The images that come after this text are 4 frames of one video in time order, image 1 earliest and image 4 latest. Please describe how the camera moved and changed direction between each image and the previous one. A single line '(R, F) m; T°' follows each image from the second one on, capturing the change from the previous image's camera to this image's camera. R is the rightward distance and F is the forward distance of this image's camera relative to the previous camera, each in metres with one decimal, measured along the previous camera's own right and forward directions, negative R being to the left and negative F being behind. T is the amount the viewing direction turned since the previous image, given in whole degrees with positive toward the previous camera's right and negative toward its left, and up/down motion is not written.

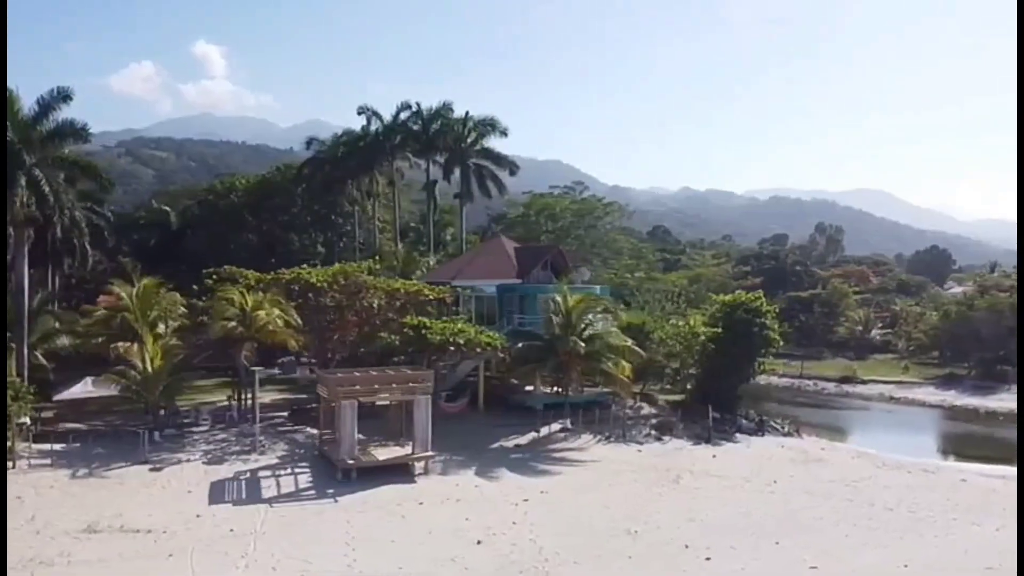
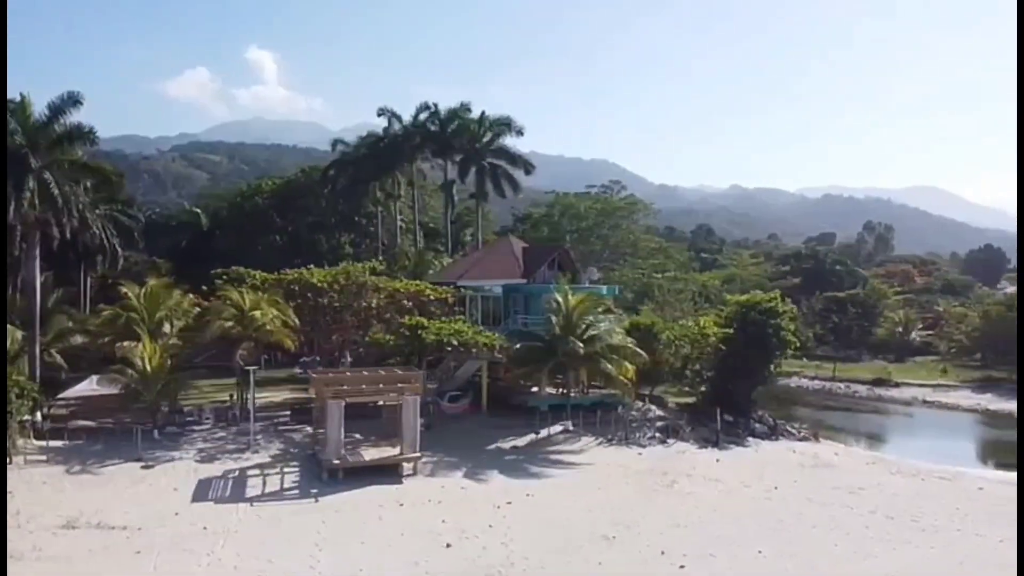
(+2.1, +0.4) m; -4°
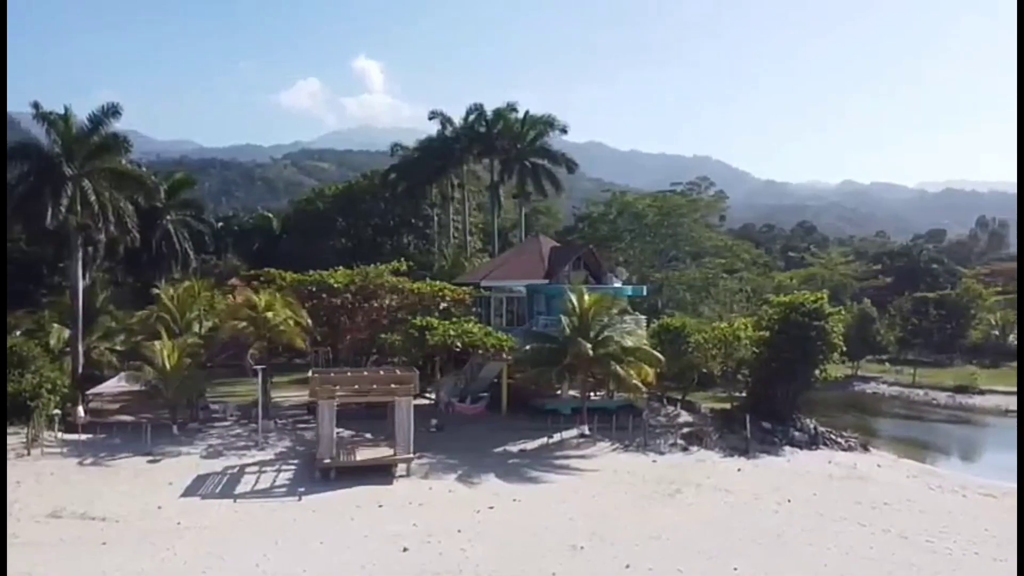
(+3.7, +0.8) m; -8°
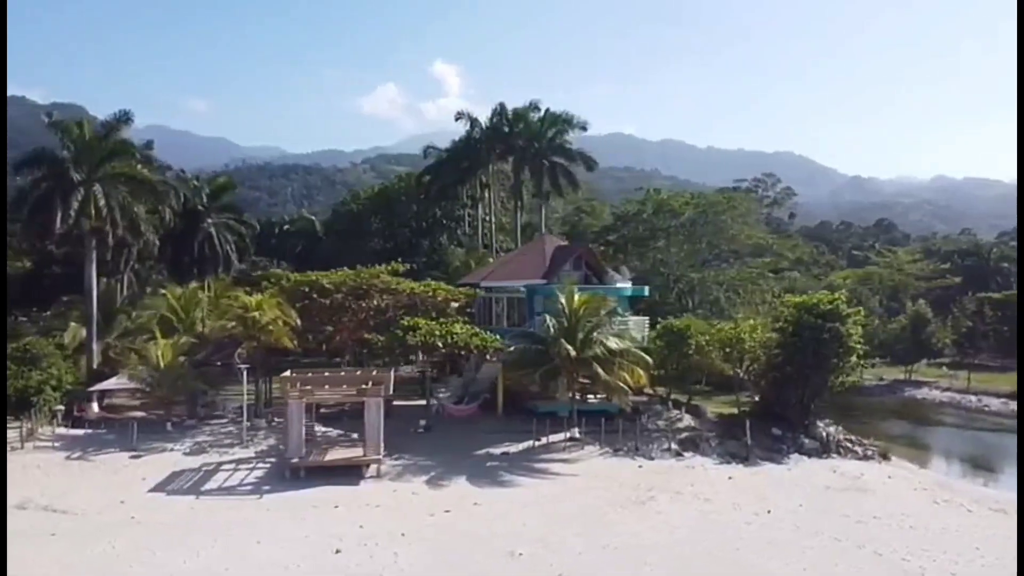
(+3.7, +0.6) m; -6°
